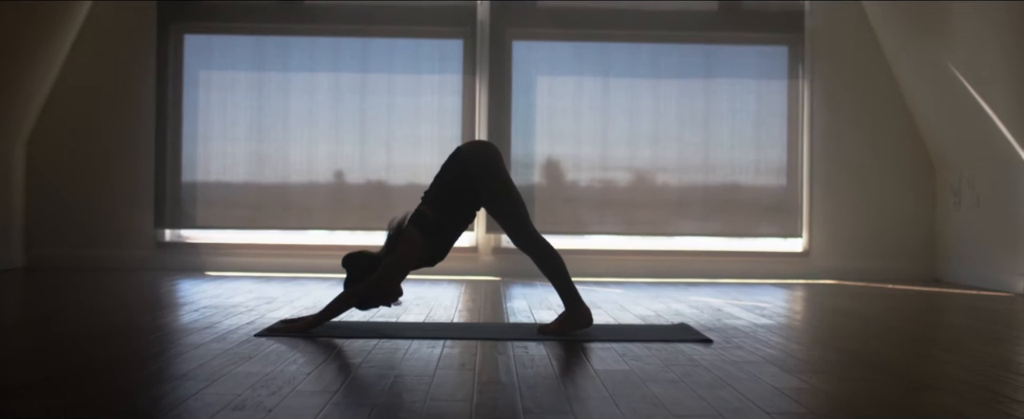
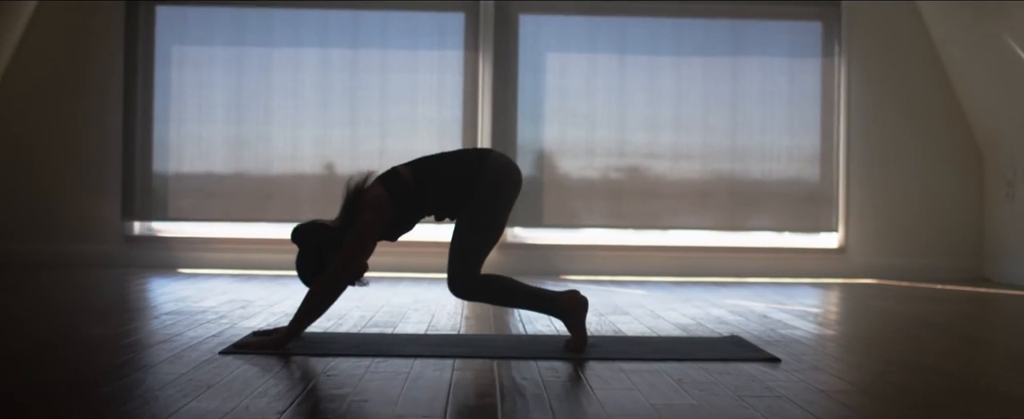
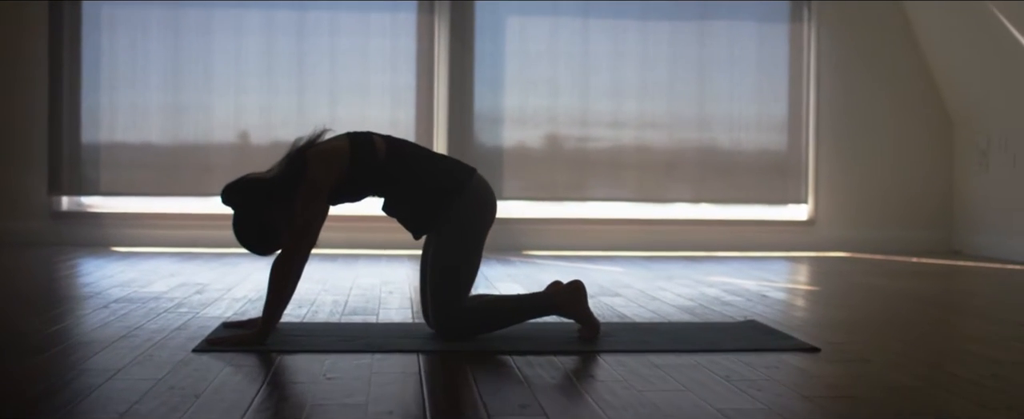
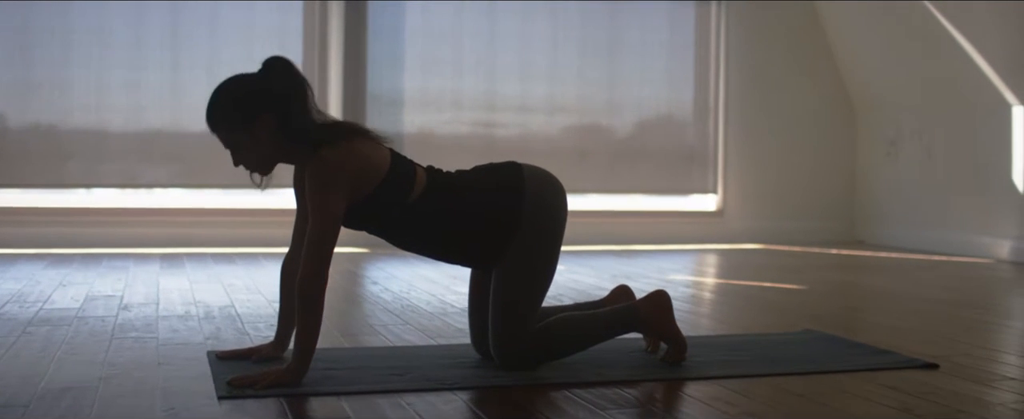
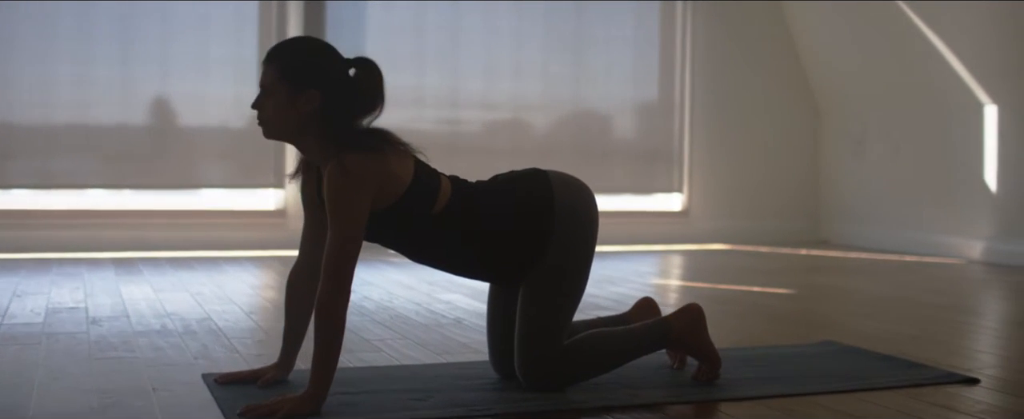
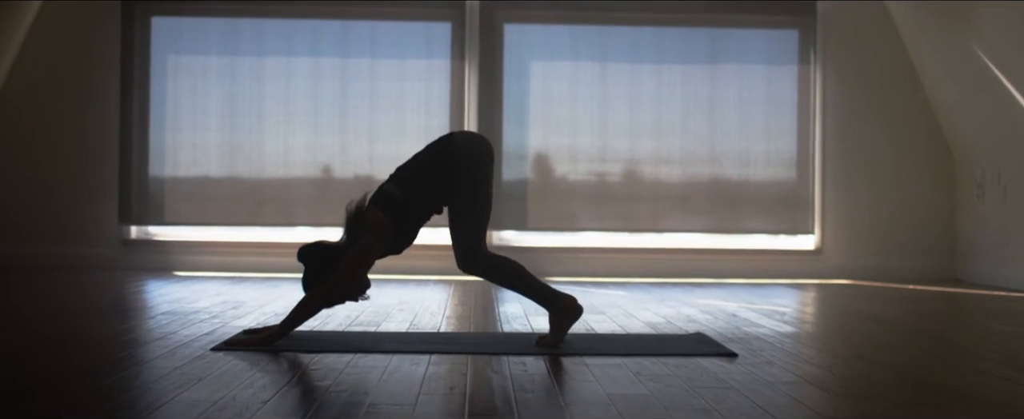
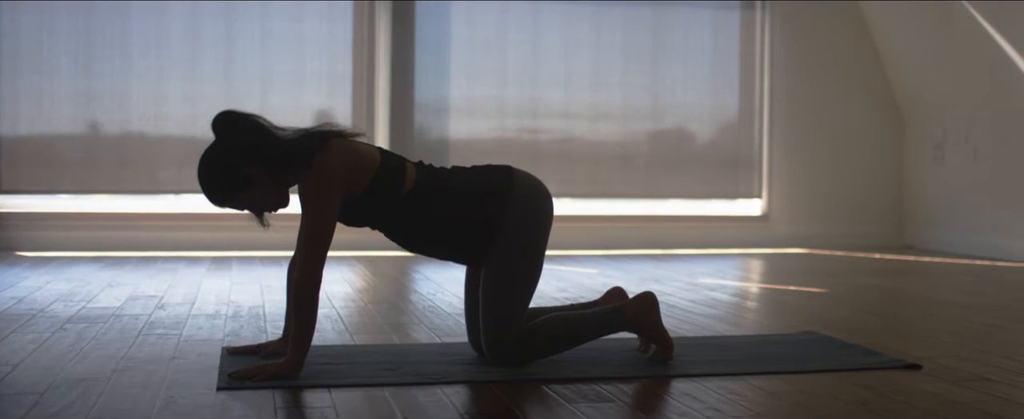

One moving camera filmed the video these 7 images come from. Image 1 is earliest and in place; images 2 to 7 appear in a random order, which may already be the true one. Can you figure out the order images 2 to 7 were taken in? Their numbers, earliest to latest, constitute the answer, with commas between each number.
6, 2, 3, 7, 4, 5
